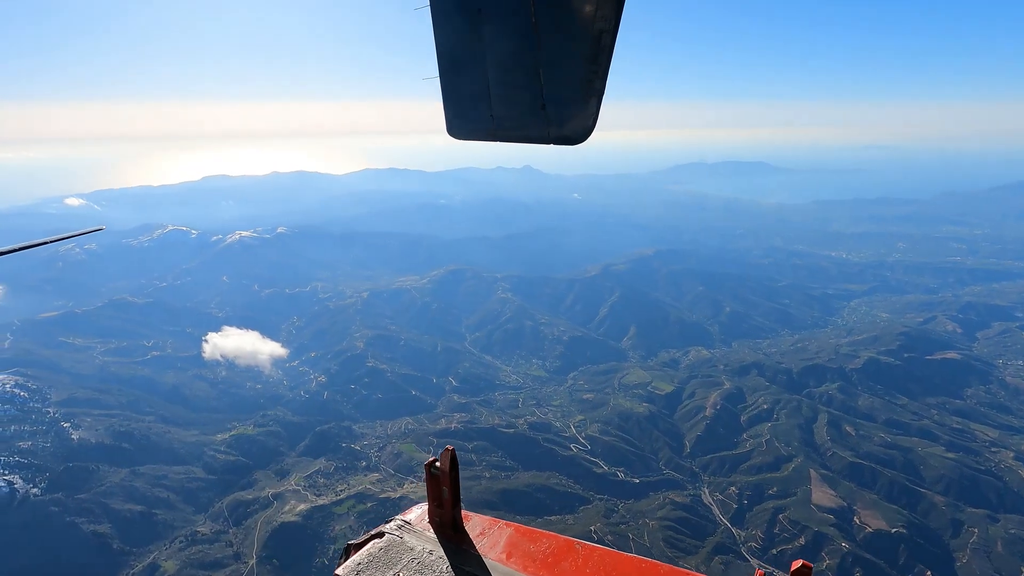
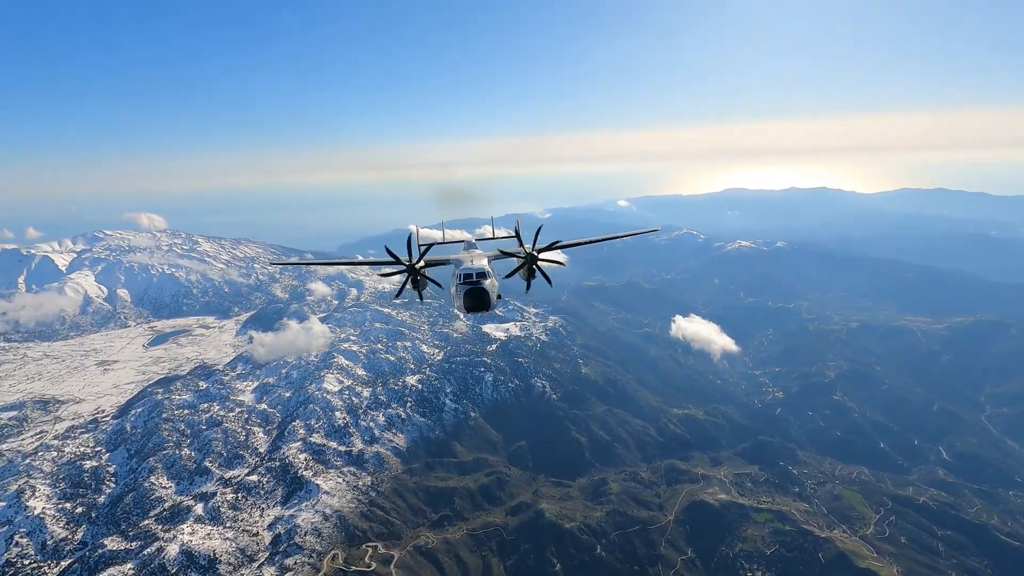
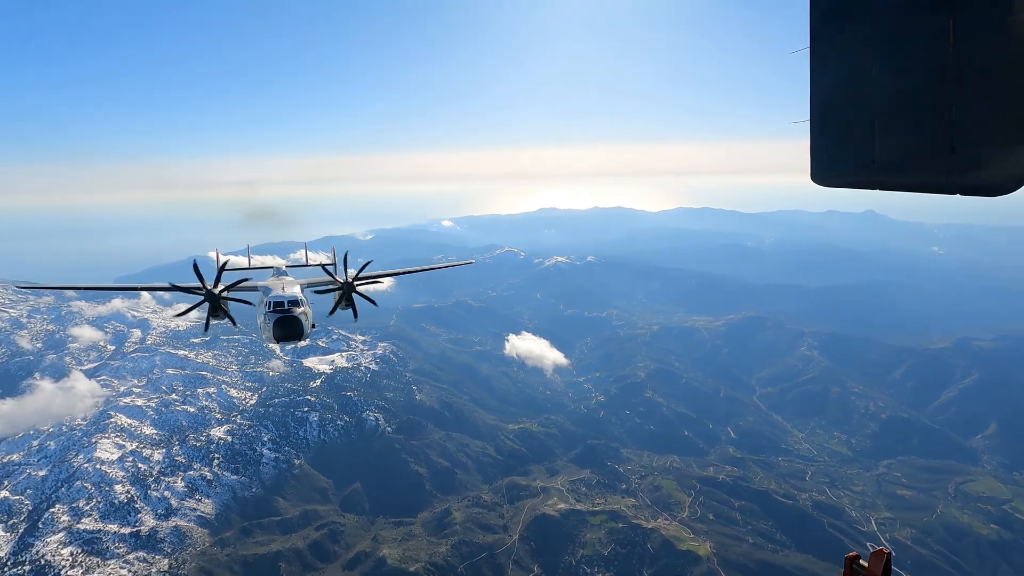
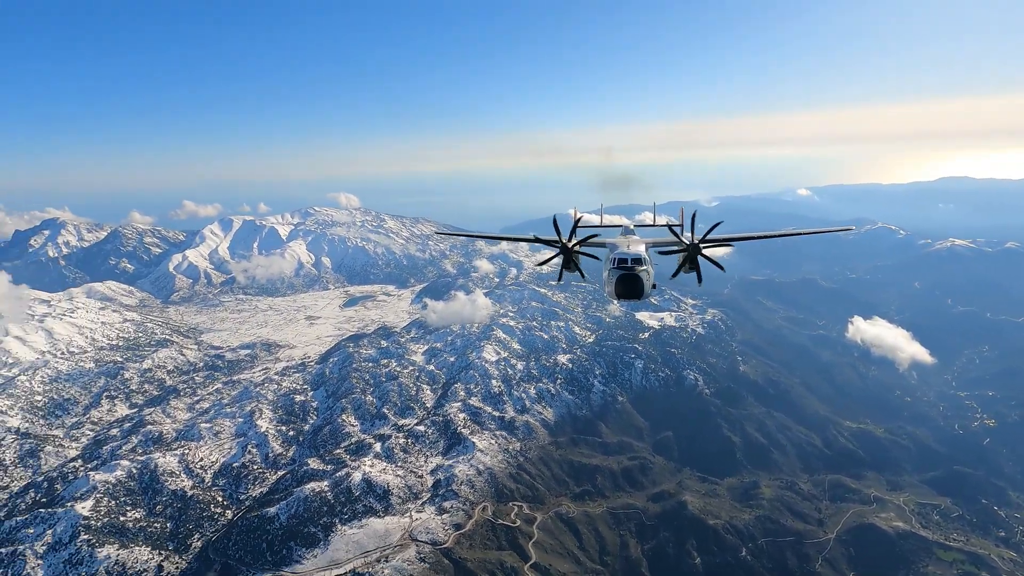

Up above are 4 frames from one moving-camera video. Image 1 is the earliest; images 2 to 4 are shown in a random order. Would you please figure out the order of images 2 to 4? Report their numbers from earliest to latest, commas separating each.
3, 2, 4
